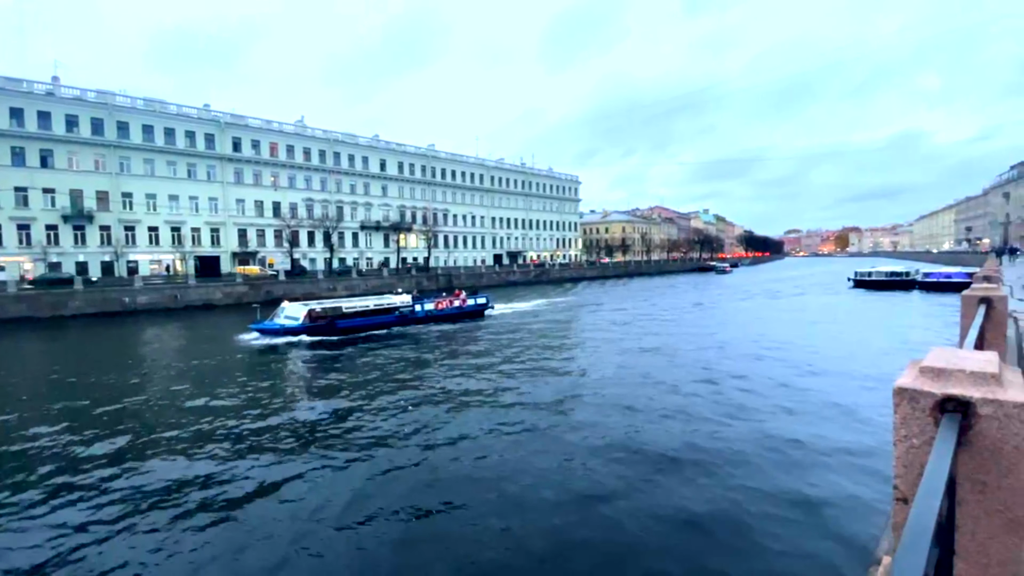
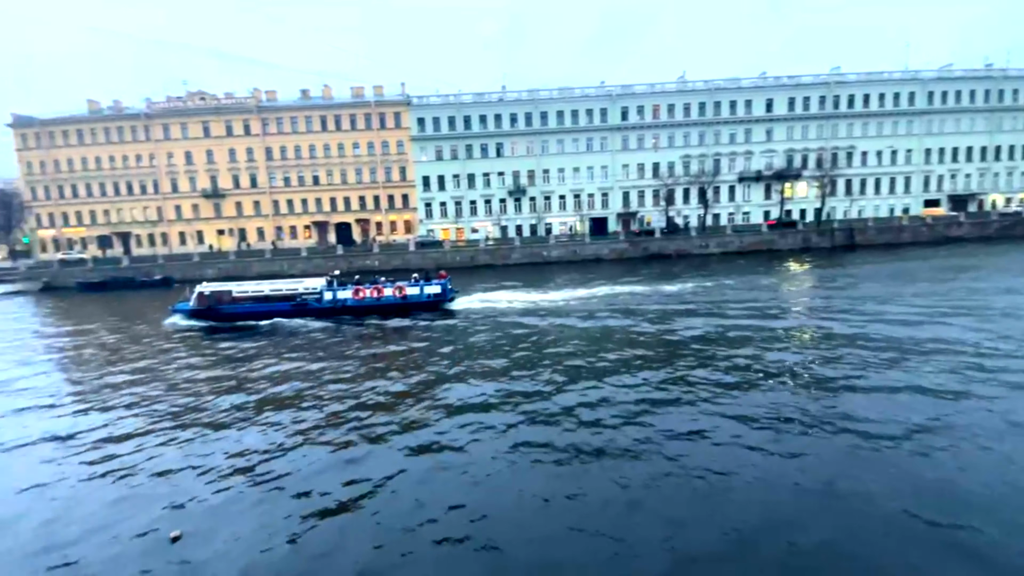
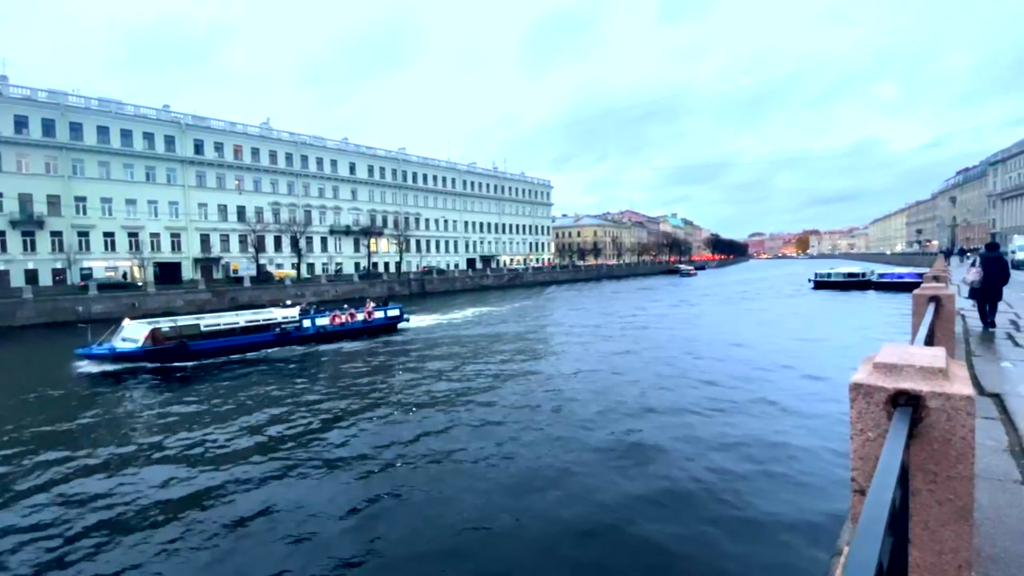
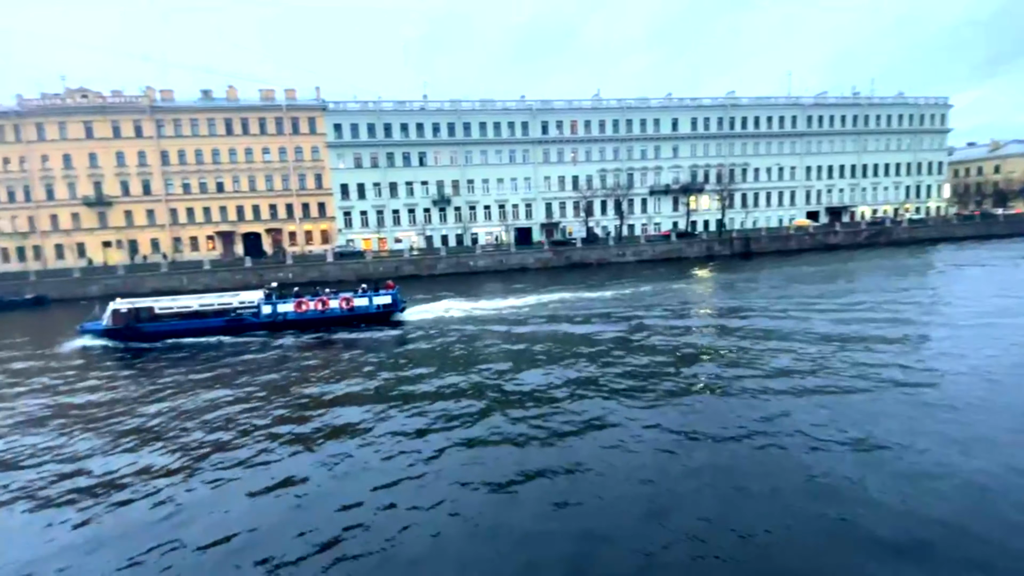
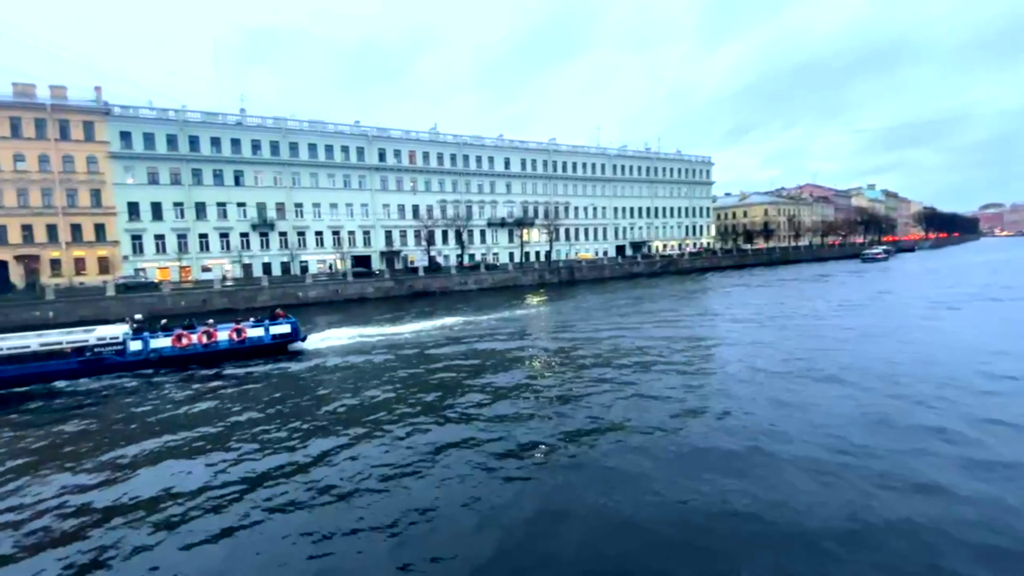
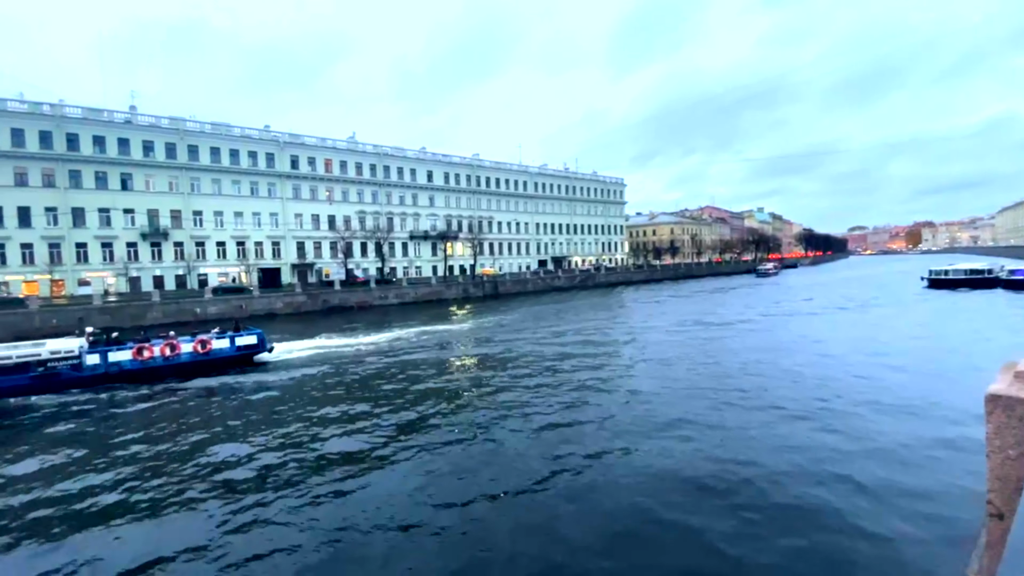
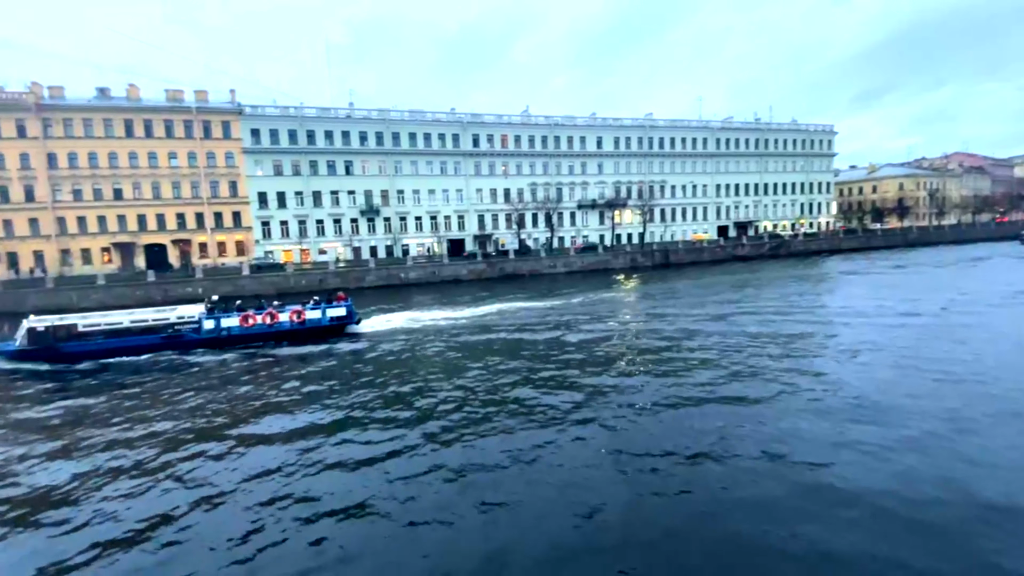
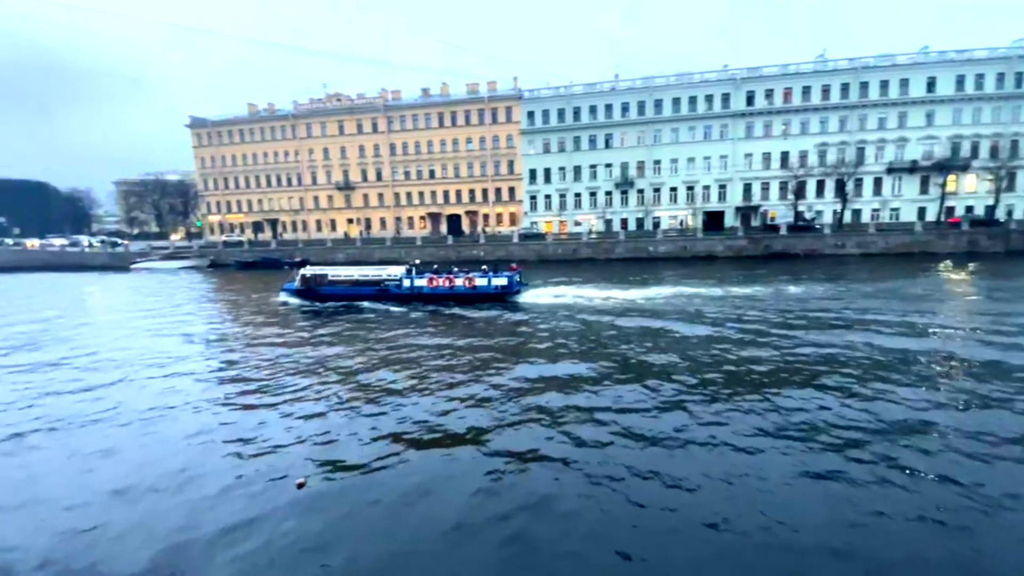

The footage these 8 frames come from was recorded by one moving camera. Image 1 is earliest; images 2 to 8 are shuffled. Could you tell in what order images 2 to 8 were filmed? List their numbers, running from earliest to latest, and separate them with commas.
3, 6, 5, 7, 4, 2, 8
